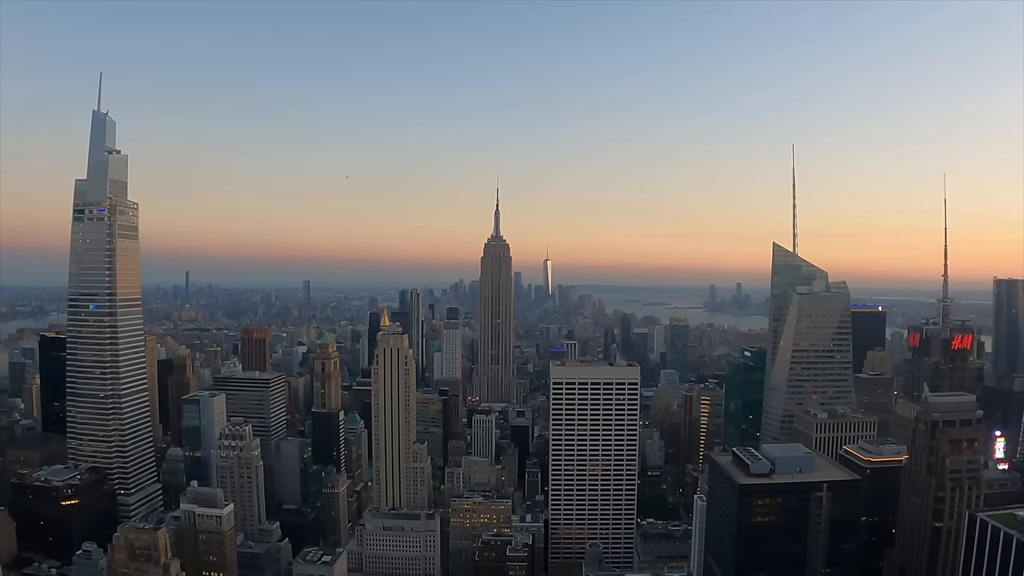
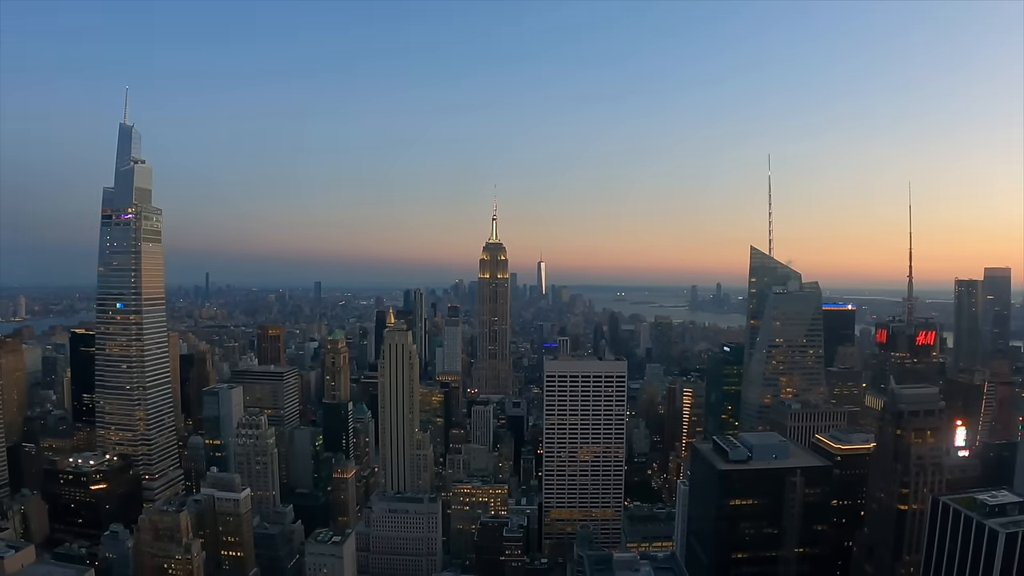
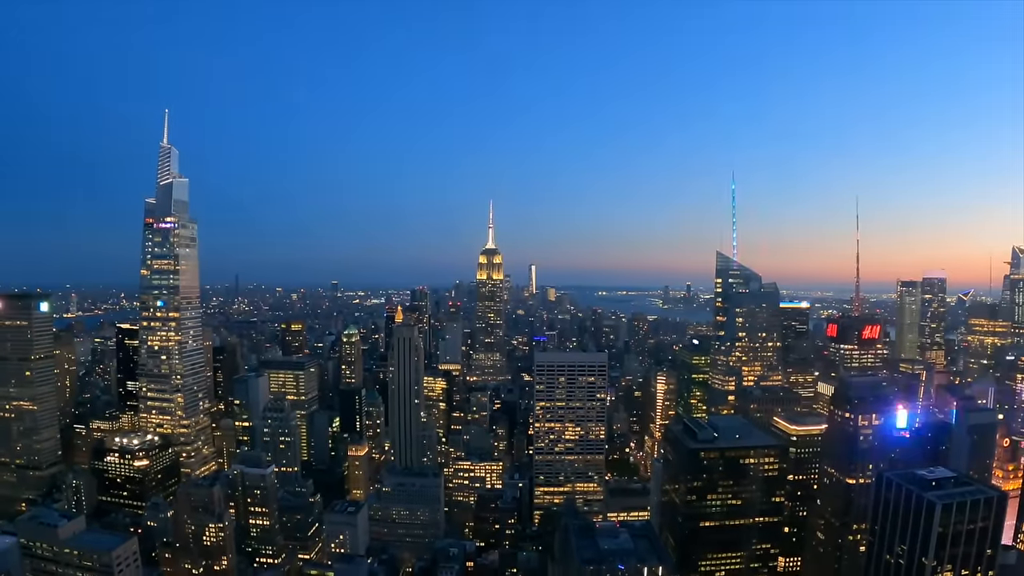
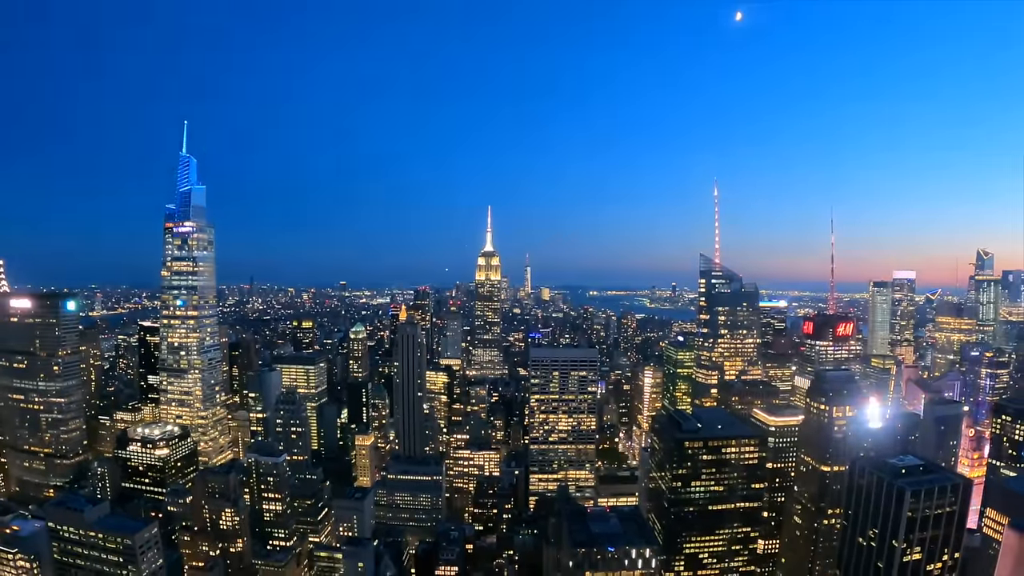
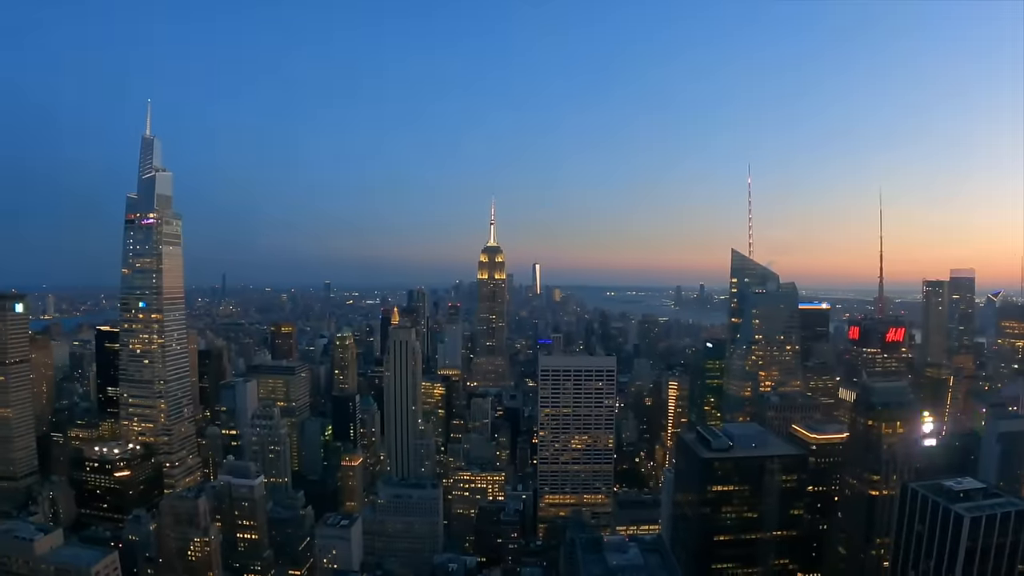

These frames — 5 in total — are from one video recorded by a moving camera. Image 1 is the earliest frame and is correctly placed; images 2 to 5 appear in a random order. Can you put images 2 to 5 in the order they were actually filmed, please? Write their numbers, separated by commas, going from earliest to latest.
2, 5, 3, 4
